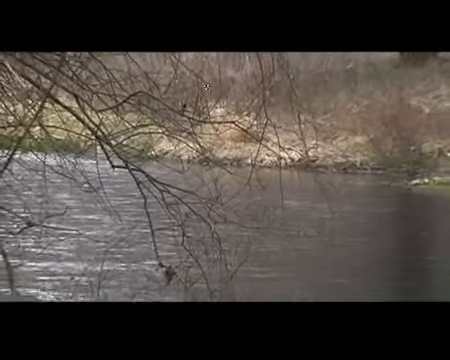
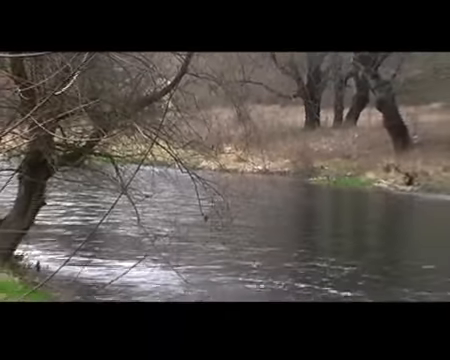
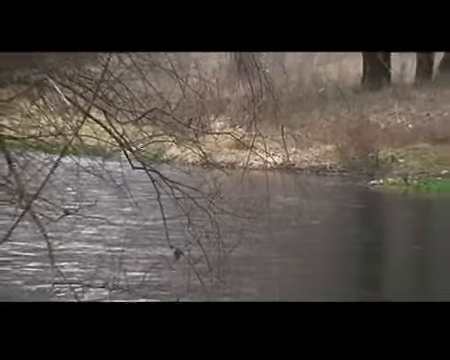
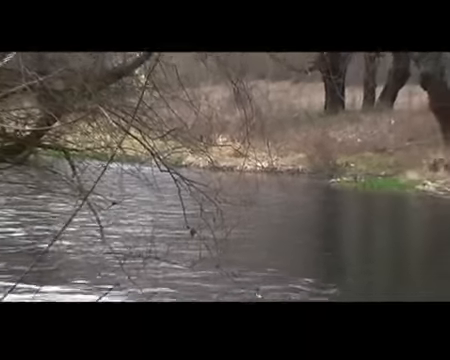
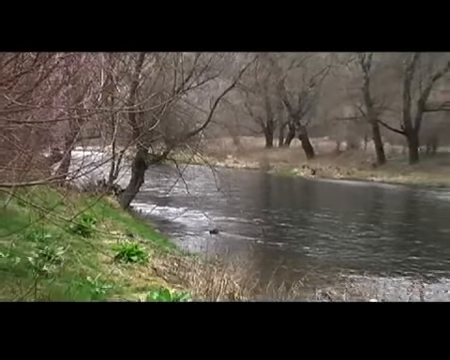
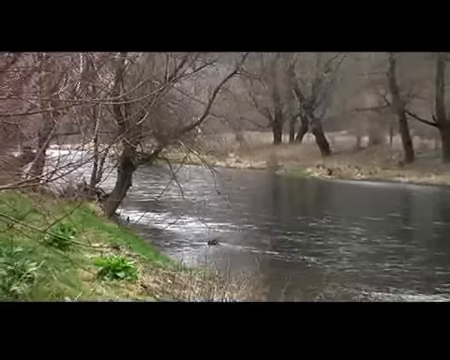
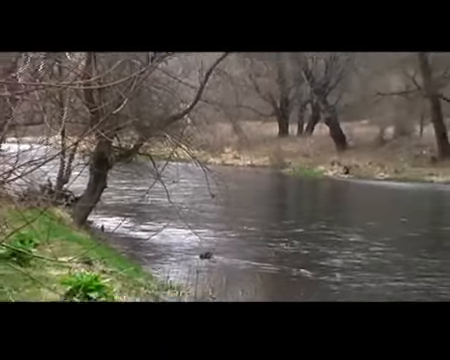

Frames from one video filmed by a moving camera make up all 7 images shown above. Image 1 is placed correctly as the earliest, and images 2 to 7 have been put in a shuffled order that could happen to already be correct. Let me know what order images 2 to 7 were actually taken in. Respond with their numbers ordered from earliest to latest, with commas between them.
3, 4, 2, 7, 6, 5
